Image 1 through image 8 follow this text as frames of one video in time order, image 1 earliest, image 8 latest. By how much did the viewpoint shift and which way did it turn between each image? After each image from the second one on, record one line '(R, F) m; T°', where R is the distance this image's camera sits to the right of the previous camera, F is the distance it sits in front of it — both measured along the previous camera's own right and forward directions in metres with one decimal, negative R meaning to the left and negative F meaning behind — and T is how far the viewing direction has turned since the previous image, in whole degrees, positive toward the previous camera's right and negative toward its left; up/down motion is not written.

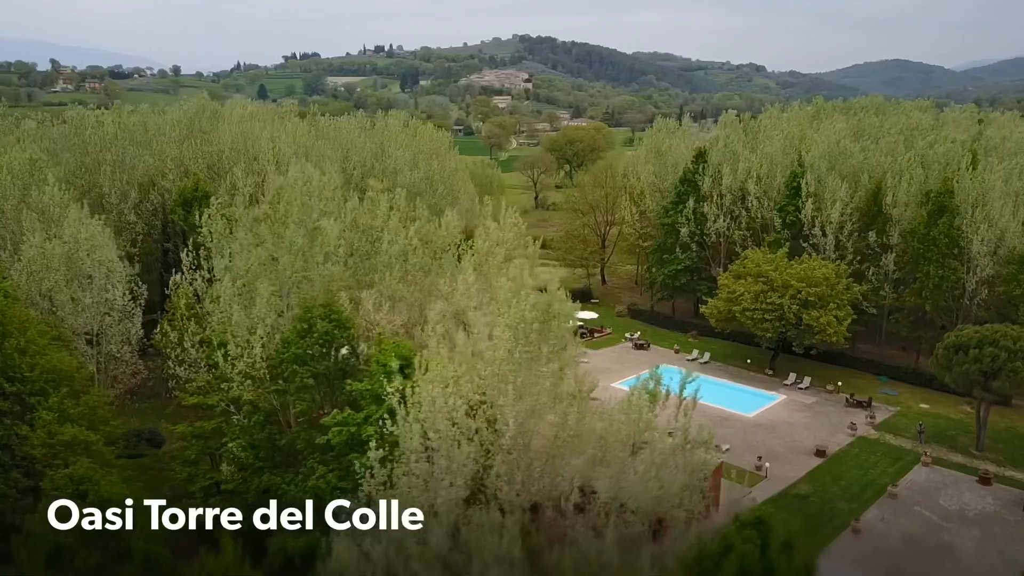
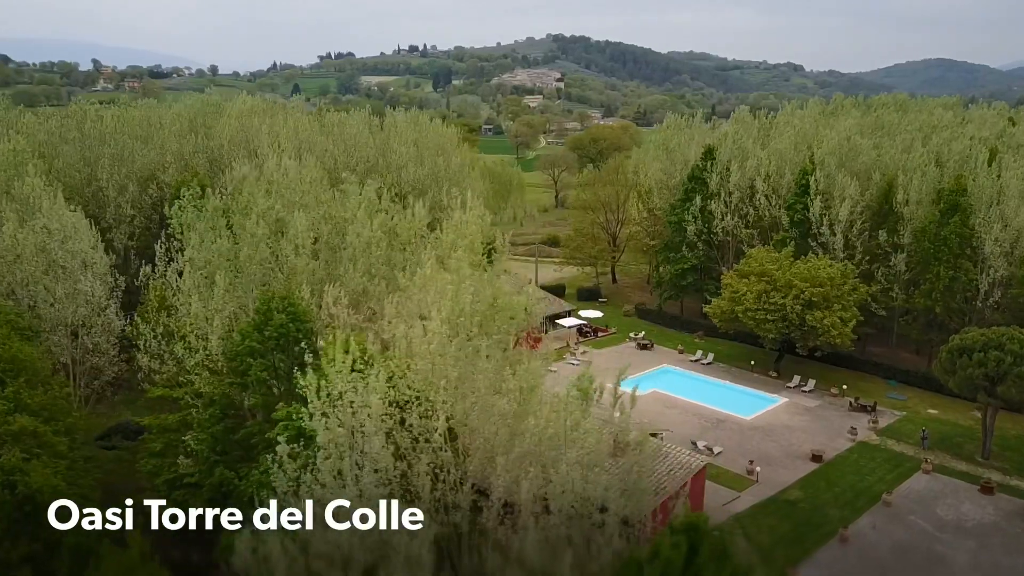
(+1.6, +0.6) m; -2°
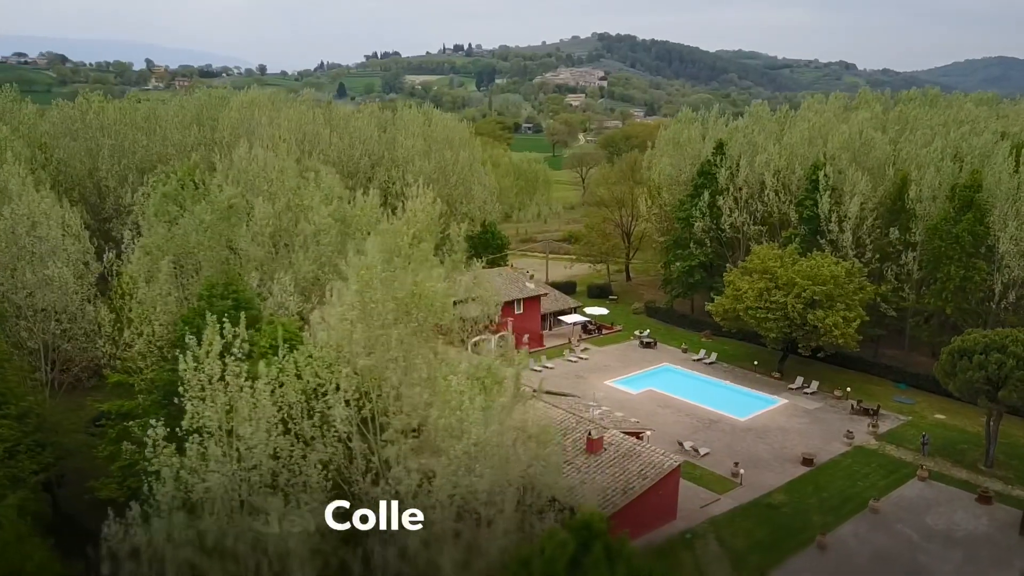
(+2.2, +0.6) m; -3°
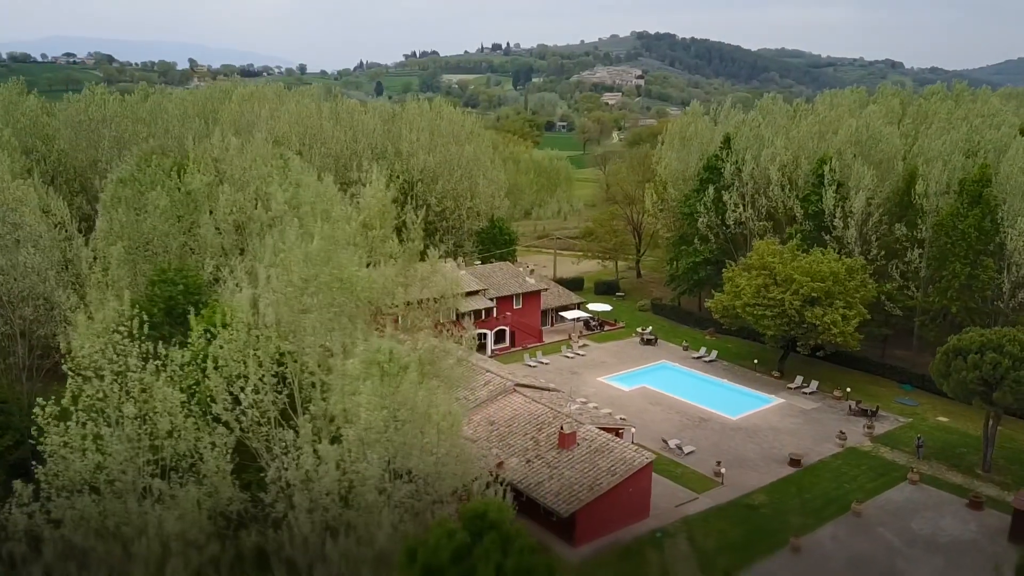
(+1.9, +0.4) m; -2°
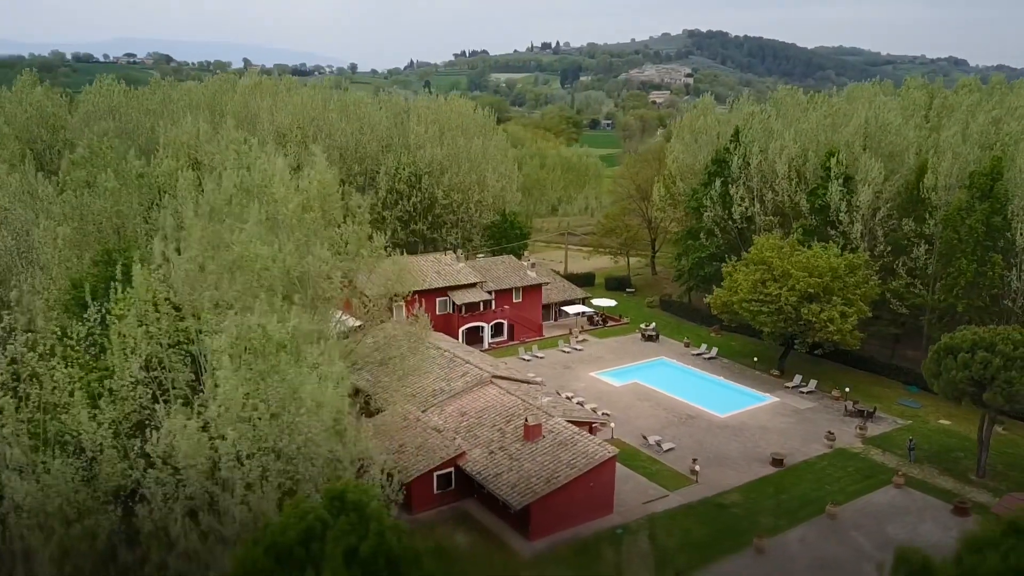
(+2.4, +0.5) m; -3°
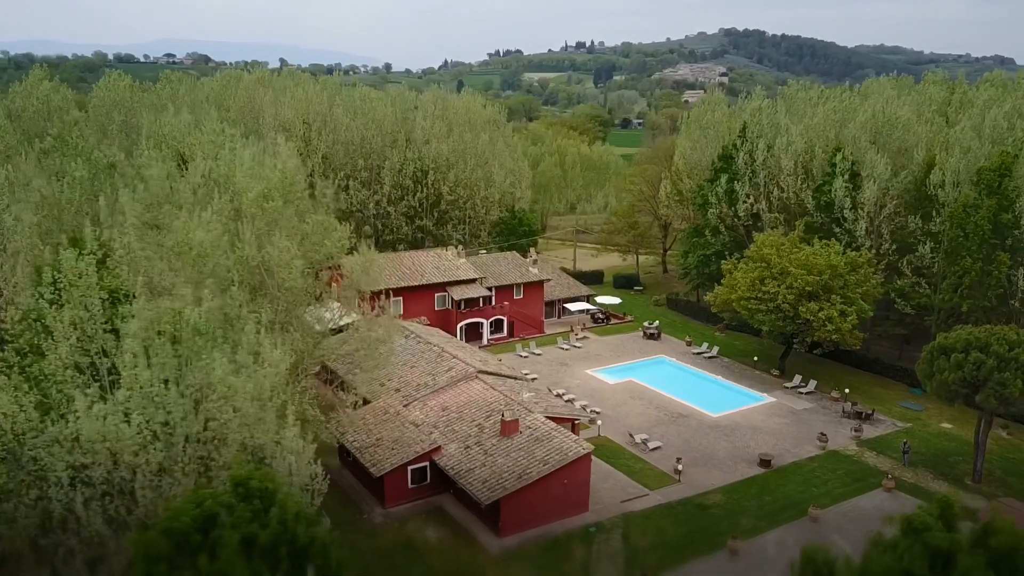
(+1.6, +0.3) m; -2°
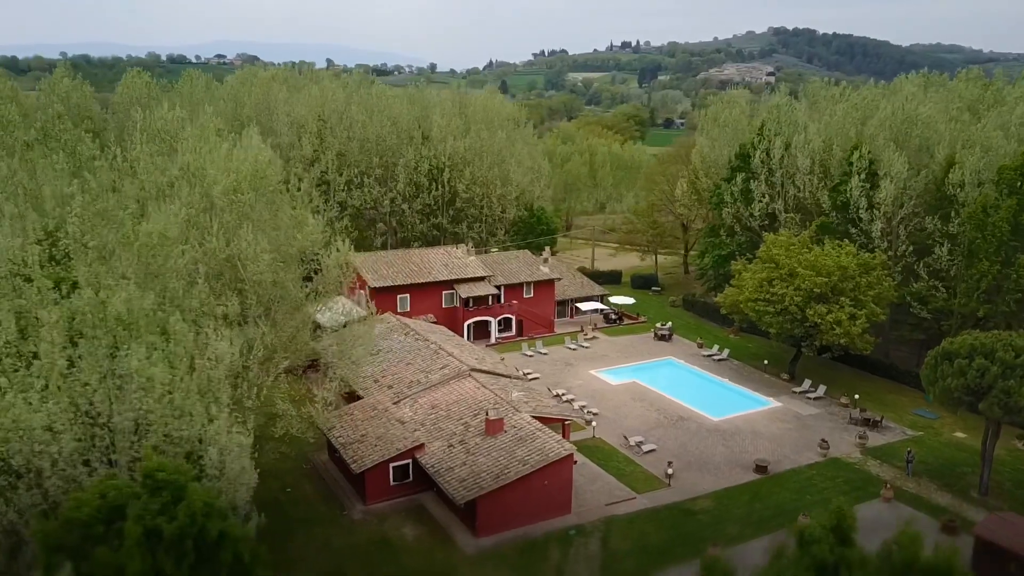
(+1.7, +0.3) m; -3°
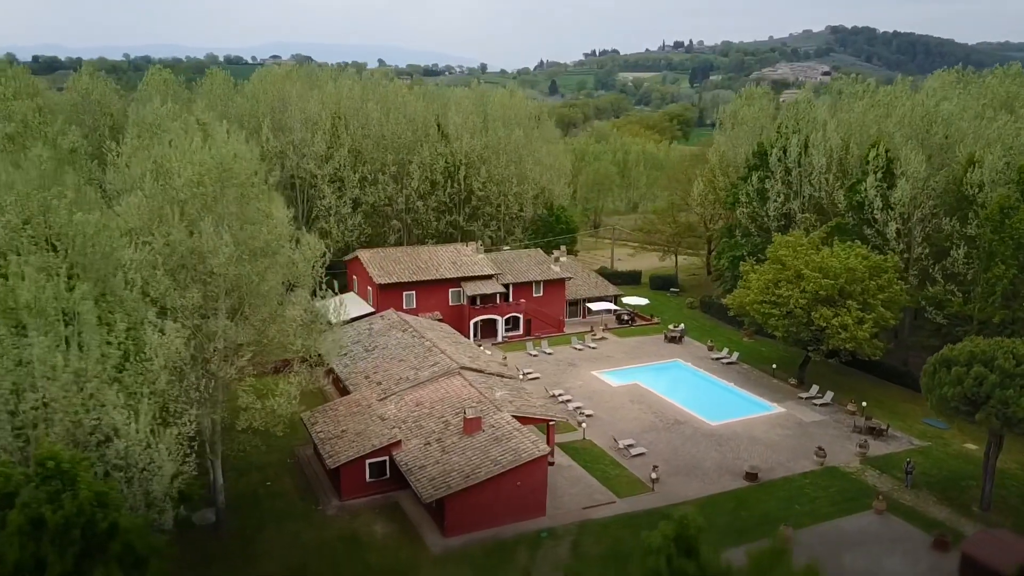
(+2.0, +0.4) m; -3°
